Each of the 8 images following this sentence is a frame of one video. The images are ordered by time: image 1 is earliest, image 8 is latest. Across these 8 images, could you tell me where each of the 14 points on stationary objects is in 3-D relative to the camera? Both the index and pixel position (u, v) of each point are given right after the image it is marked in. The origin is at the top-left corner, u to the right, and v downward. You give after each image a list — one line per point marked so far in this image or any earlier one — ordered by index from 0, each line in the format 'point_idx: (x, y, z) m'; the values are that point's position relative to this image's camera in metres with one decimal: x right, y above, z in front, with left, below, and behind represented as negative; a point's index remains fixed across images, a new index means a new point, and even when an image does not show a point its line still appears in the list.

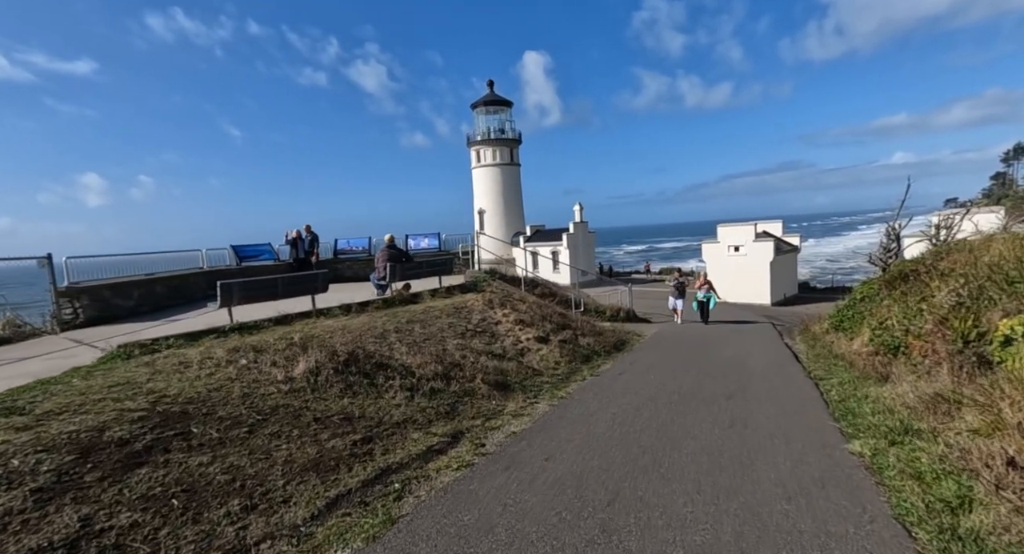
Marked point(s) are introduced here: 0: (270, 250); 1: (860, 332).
0: (-6.6, +0.7, +14.0) m
1: (+6.8, -1.1, +10.0) m
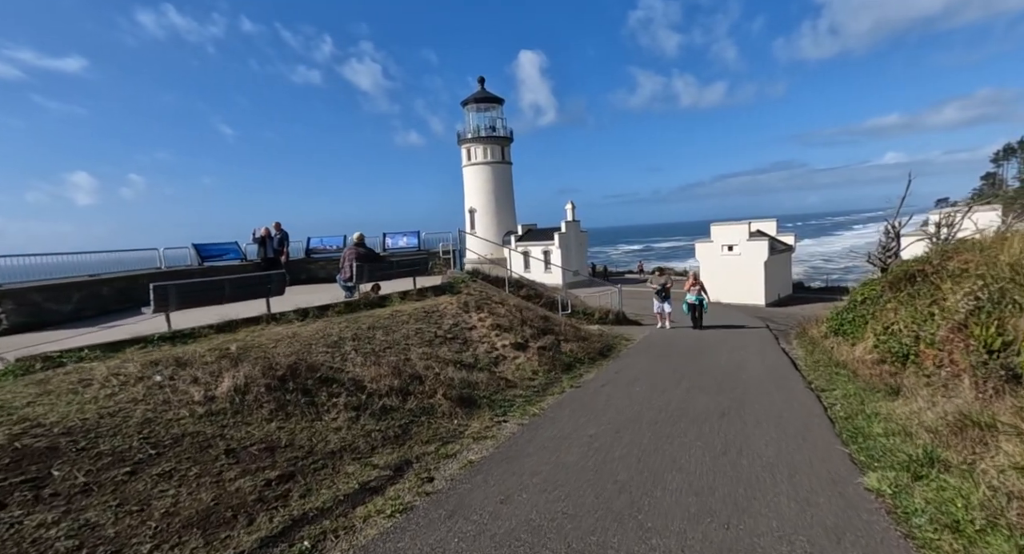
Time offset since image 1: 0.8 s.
0: (-7.1, +0.7, +13.2) m
1: (+6.4, -1.1, +9.3) m
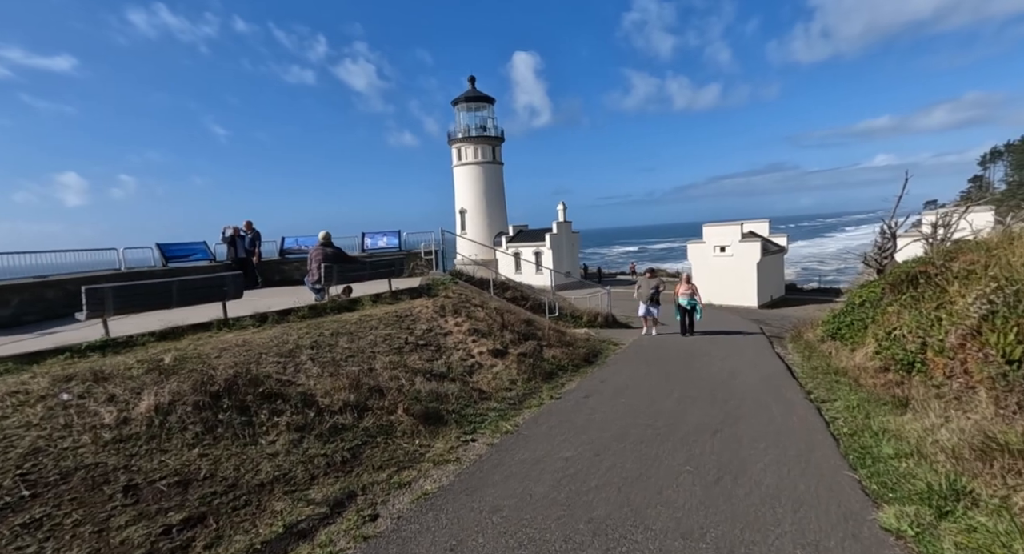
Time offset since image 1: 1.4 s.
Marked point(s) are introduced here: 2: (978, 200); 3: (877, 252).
0: (-7.5, +0.7, +12.5) m
1: (+6.0, -1.1, +8.8) m
2: (+15.1, +2.5, +16.6) m
3: (+11.9, +0.8, +16.7) m
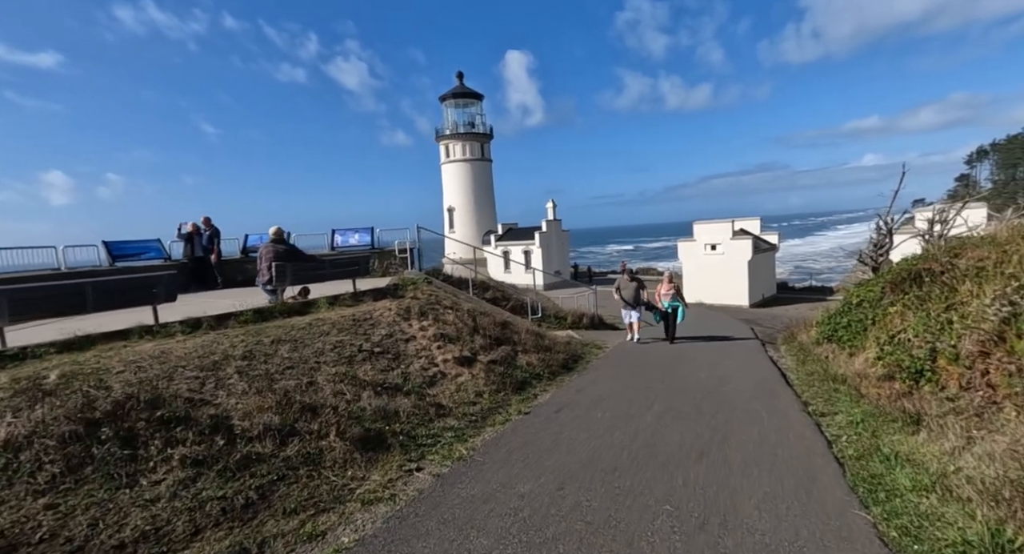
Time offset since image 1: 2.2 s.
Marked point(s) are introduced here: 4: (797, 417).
0: (-8.0, +0.7, +11.7) m
1: (+5.6, -1.1, +8.1) m
2: (+14.5, +2.5, +16.1) m
3: (+11.3, +0.9, +16.1) m
4: (+3.2, -1.6, +5.8) m
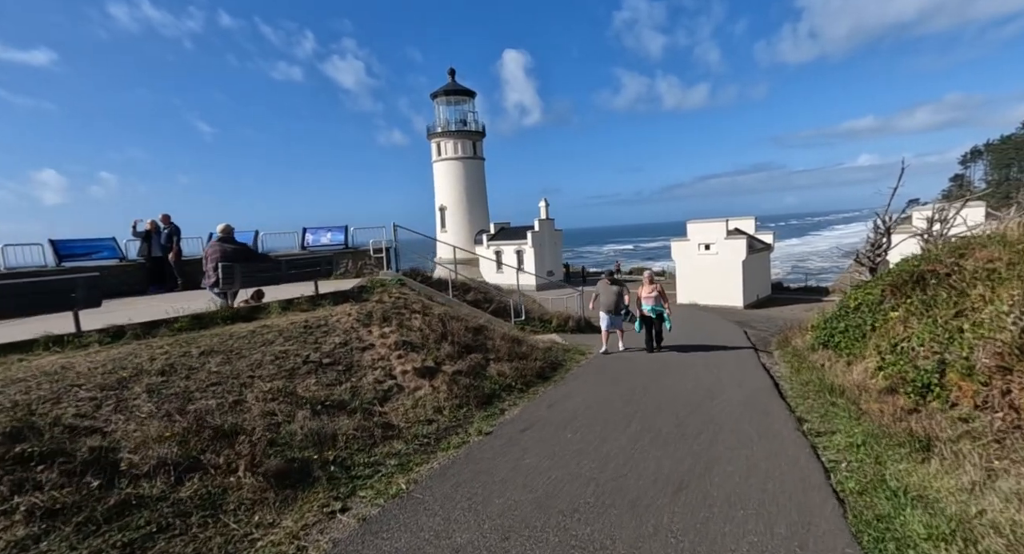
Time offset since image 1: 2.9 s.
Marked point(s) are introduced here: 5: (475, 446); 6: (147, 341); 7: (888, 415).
0: (-8.5, +0.7, +10.9) m
1: (+5.1, -1.1, +7.5) m
2: (+14.0, +2.5, +15.5) m
3: (+10.8, +0.9, +15.5) m
4: (+2.8, -1.6, +5.2) m
5: (-0.4, -1.6, +5.0) m
6: (-4.0, -0.7, +5.6) m
7: (+4.0, -1.5, +5.4) m
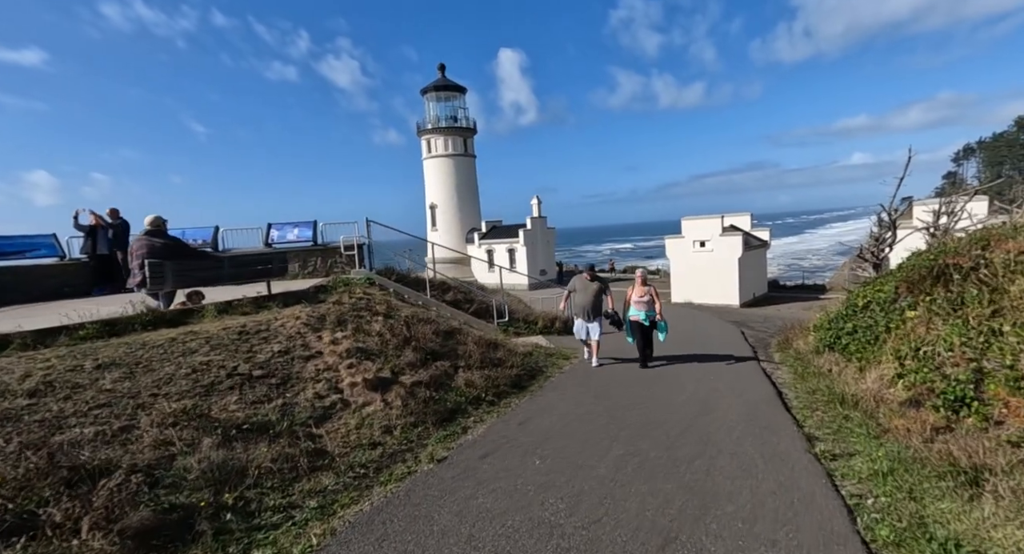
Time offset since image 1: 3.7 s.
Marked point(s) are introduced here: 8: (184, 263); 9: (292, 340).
0: (-8.9, +0.6, +10.0) m
1: (+4.7, -1.1, +6.6) m
2: (+13.5, +2.6, +14.7) m
3: (+10.3, +0.9, +14.8) m
4: (+2.4, -1.6, +4.3) m
5: (-0.7, -1.6, +4.1) m
6: (-4.3, -0.7, +4.7) m
7: (+3.6, -1.4, +4.6) m
8: (-4.3, +0.2, +6.8) m
9: (-2.6, -0.7, +6.1) m
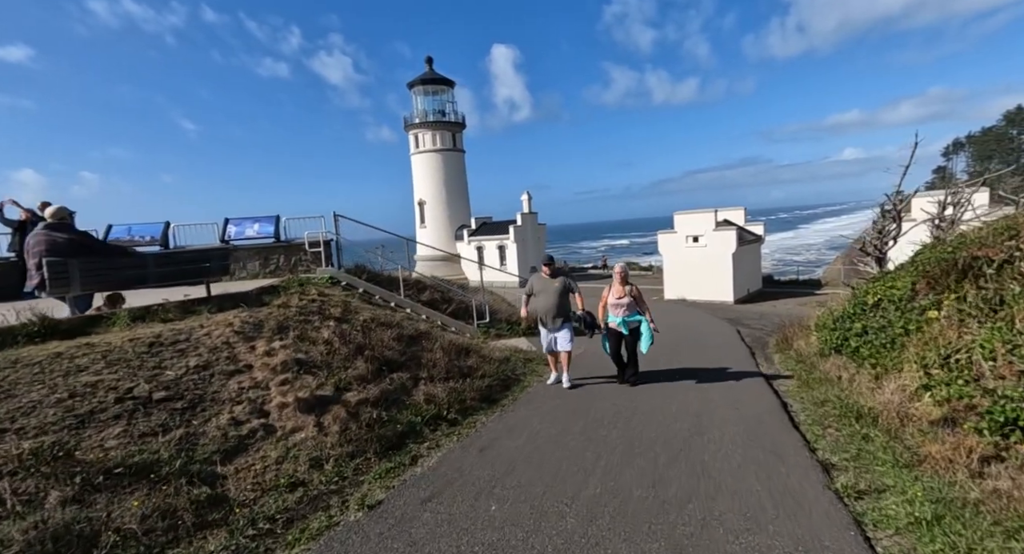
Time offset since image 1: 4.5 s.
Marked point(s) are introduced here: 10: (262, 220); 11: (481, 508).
0: (-9.3, +0.6, +9.0) m
1: (+4.4, -1.0, +5.8) m
2: (+13.0, +2.8, +14.0) m
3: (+9.9, +1.1, +14.0) m
4: (+2.1, -1.6, +3.5) m
5: (-1.1, -1.6, +3.2) m
6: (-4.7, -0.7, +3.7) m
7: (+3.3, -1.4, +3.7) m
8: (-4.7, +0.2, +5.8) m
9: (-3.0, -0.7, +5.2) m
10: (-5.5, +1.2, +11.3) m
11: (-0.2, -1.6, +3.6) m
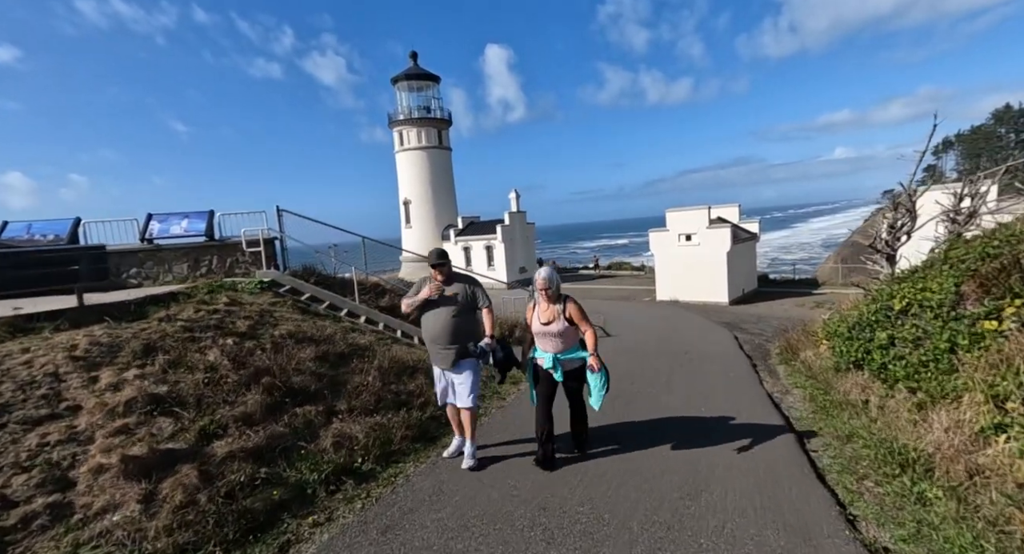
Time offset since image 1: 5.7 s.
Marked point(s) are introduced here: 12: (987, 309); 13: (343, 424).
0: (-9.9, +0.5, +7.5) m
1: (+3.8, -1.0, +4.5) m
2: (+12.4, +2.8, +12.7) m
3: (+9.2, +1.1, +12.7) m
4: (+1.6, -1.6, +2.1) m
5: (-1.6, -1.7, +1.8) m
6: (-5.2, -0.8, +2.3) m
7: (+2.7, -1.4, +2.4) m
8: (-5.2, +0.1, +4.4) m
9: (-3.5, -0.8, +3.8) m
10: (-6.2, +1.2, +9.8) m
11: (-0.7, -1.6, +2.2) m
12: (+4.5, -0.3, +4.9) m
13: (-1.5, -1.3, +4.7) m
